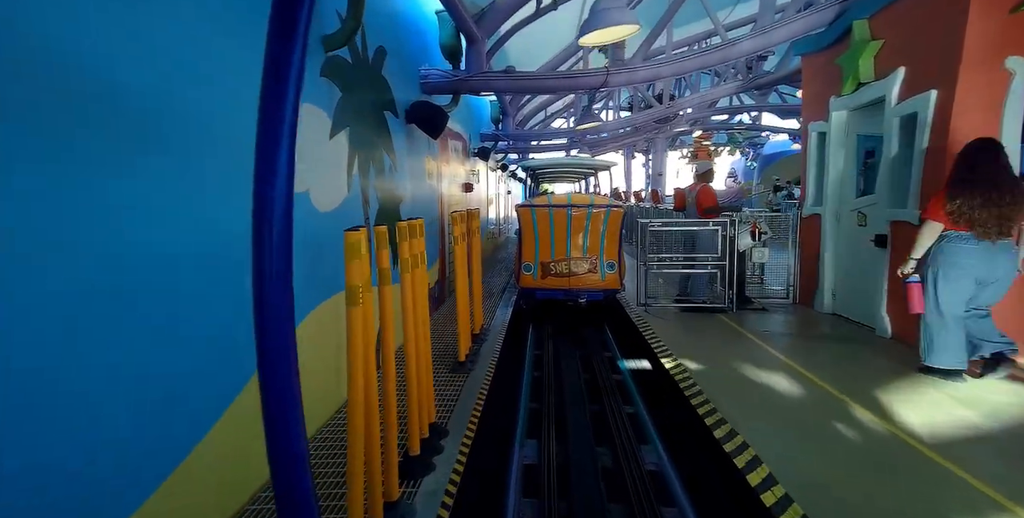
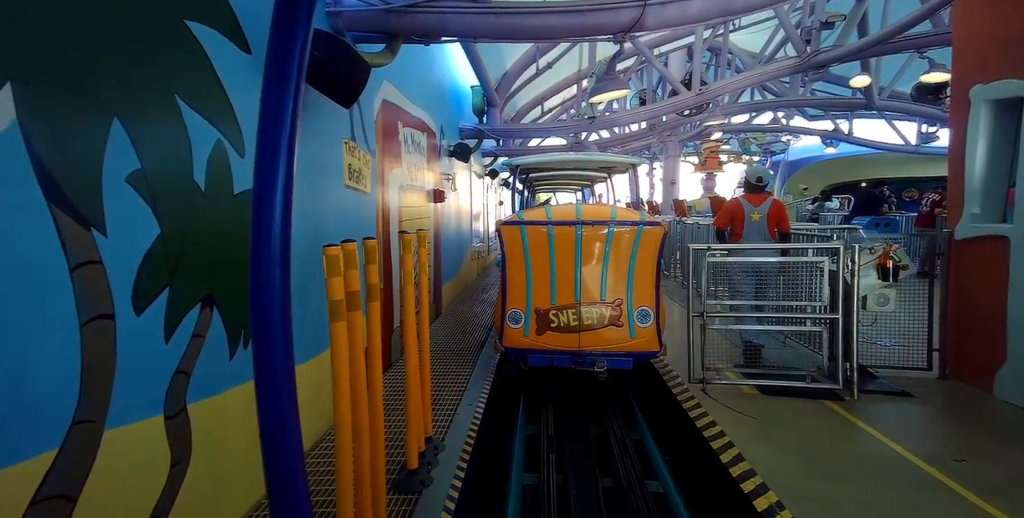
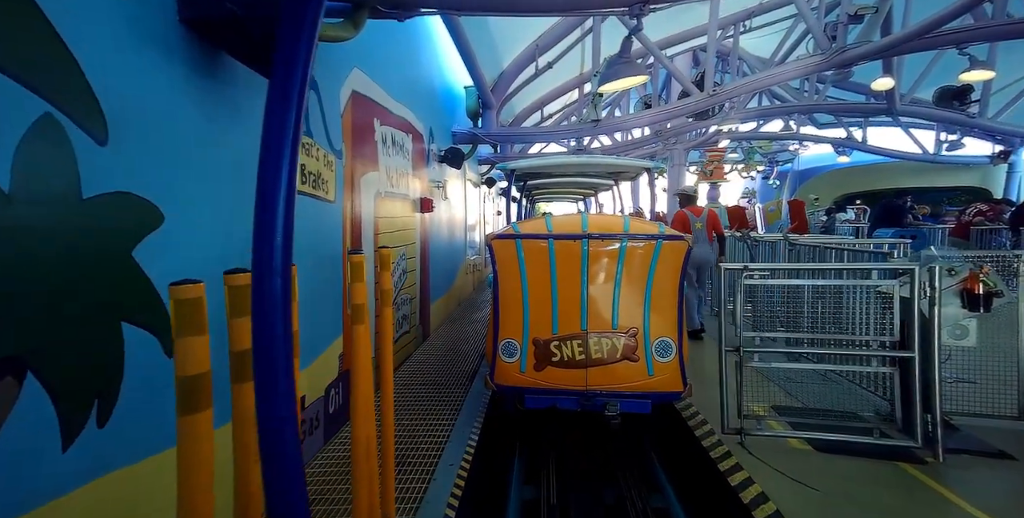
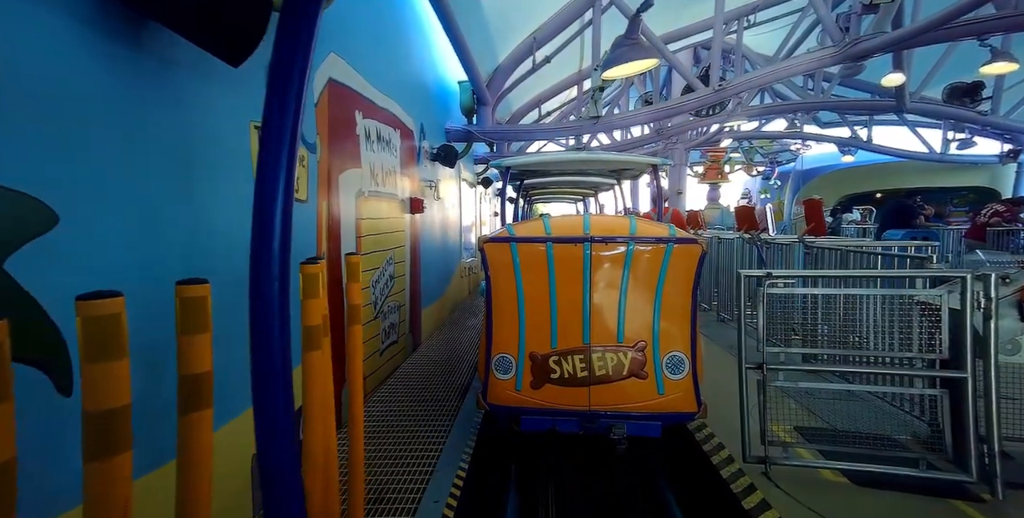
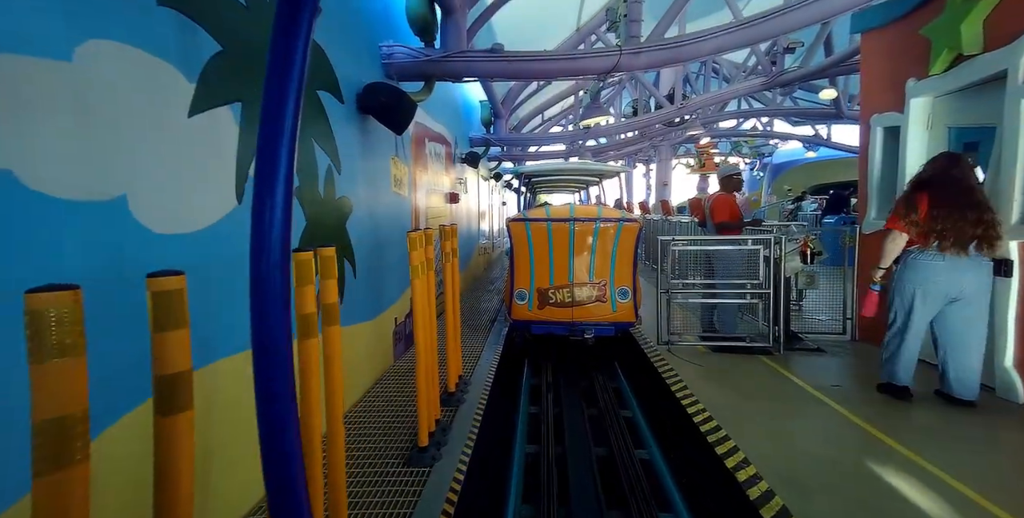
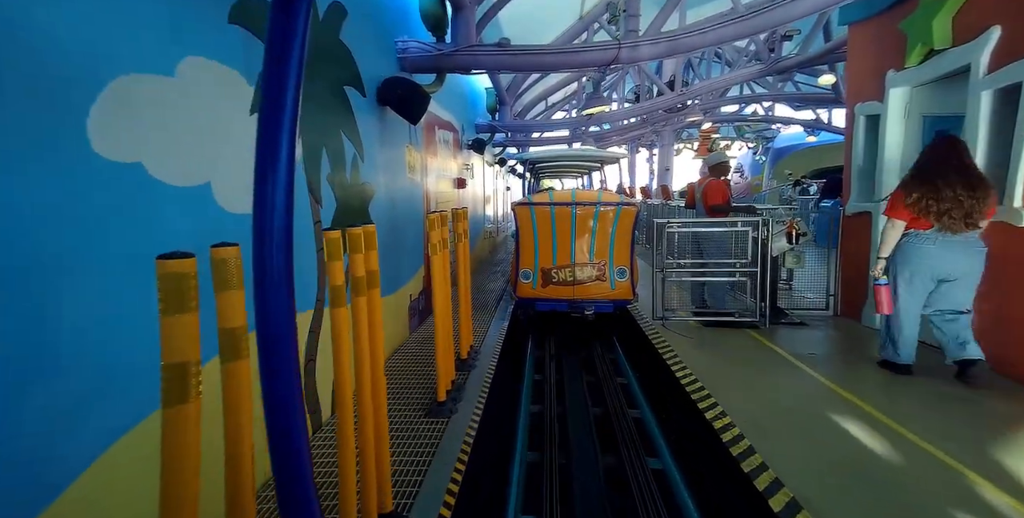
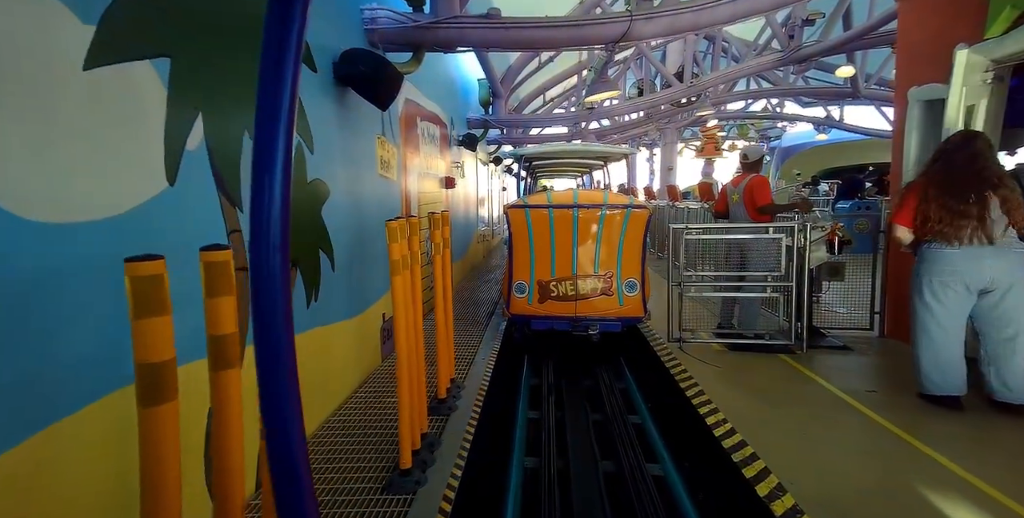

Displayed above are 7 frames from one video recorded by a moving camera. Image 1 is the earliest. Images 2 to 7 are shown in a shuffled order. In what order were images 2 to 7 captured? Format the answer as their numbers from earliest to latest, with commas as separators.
6, 5, 7, 2, 3, 4
